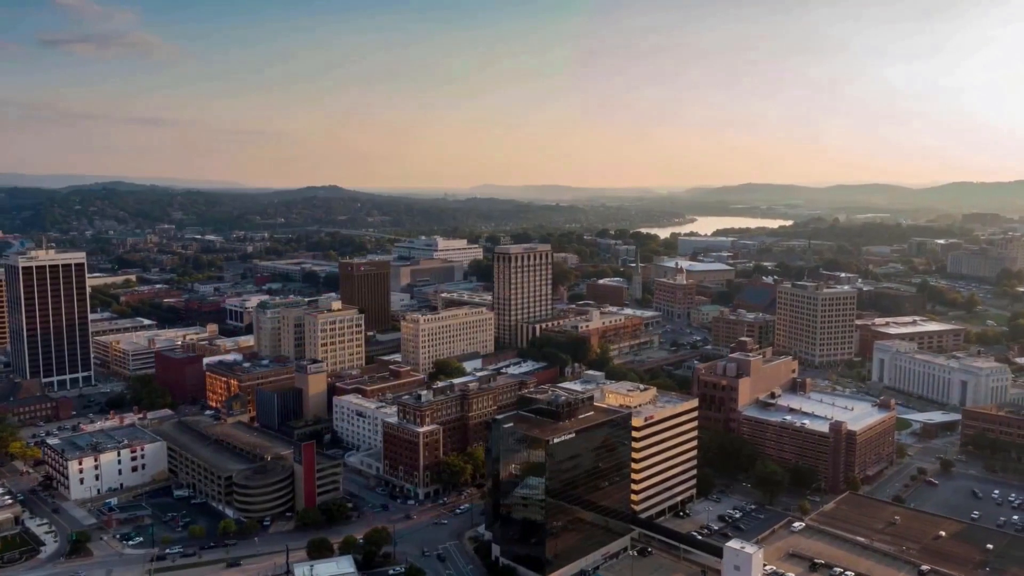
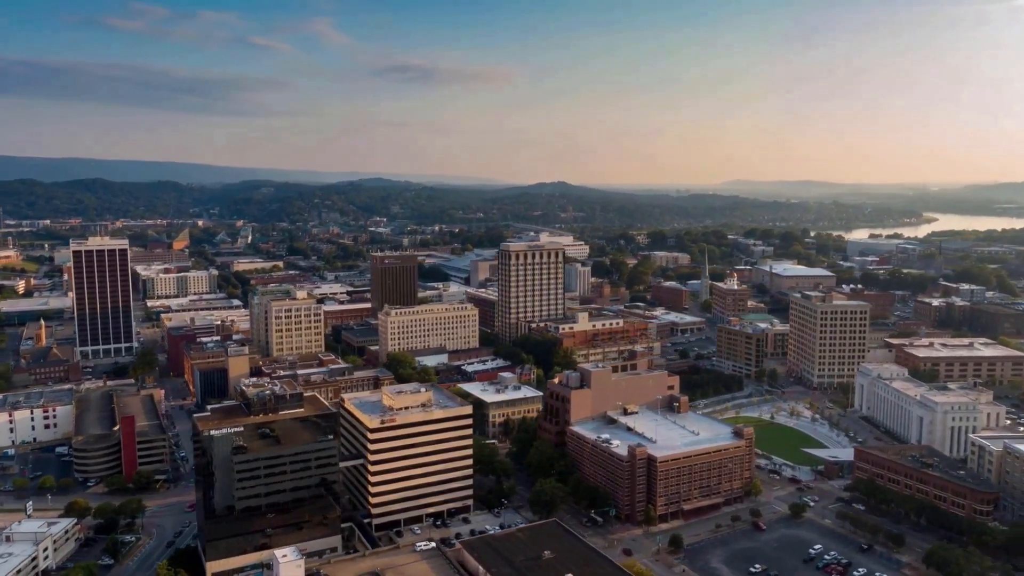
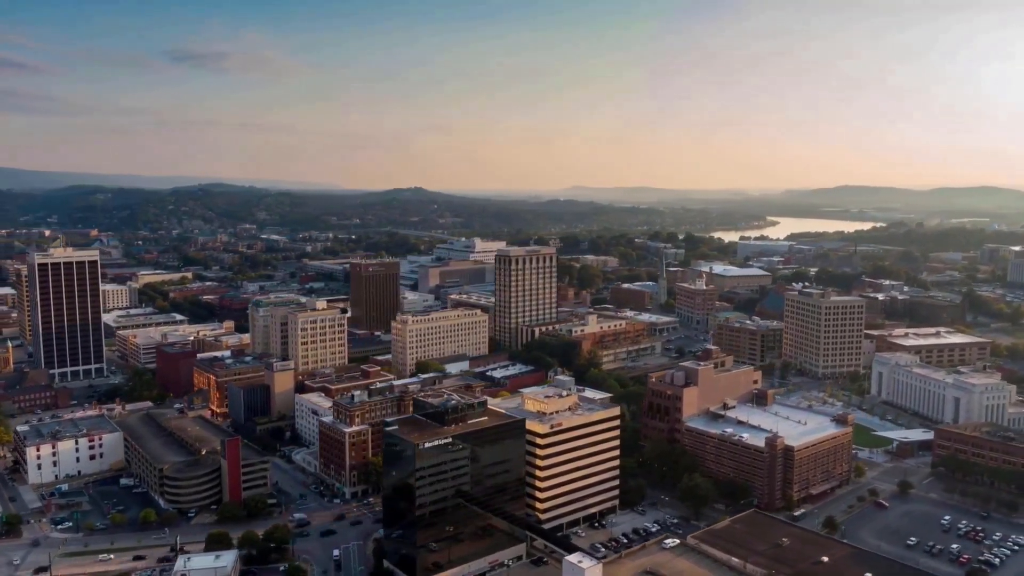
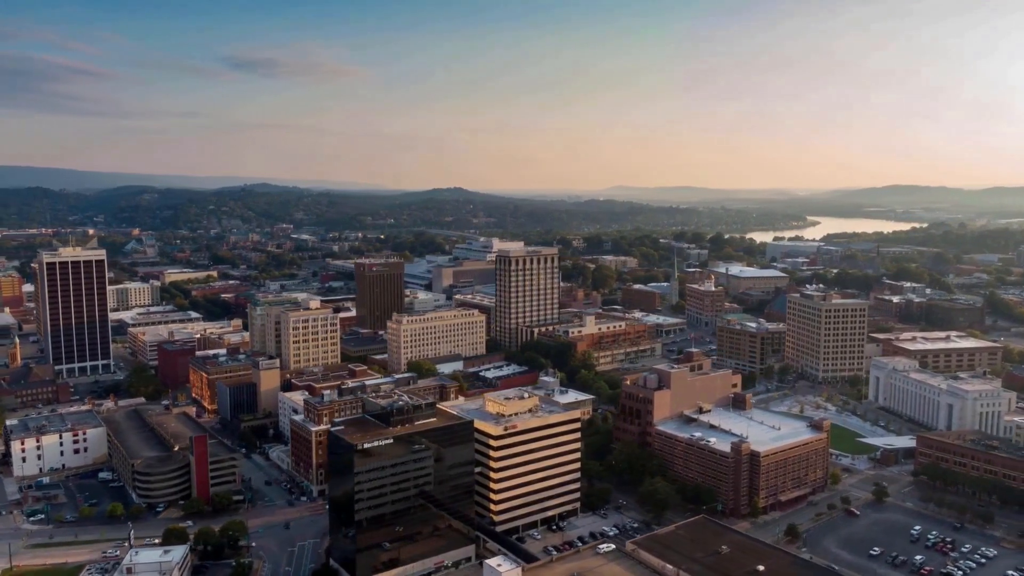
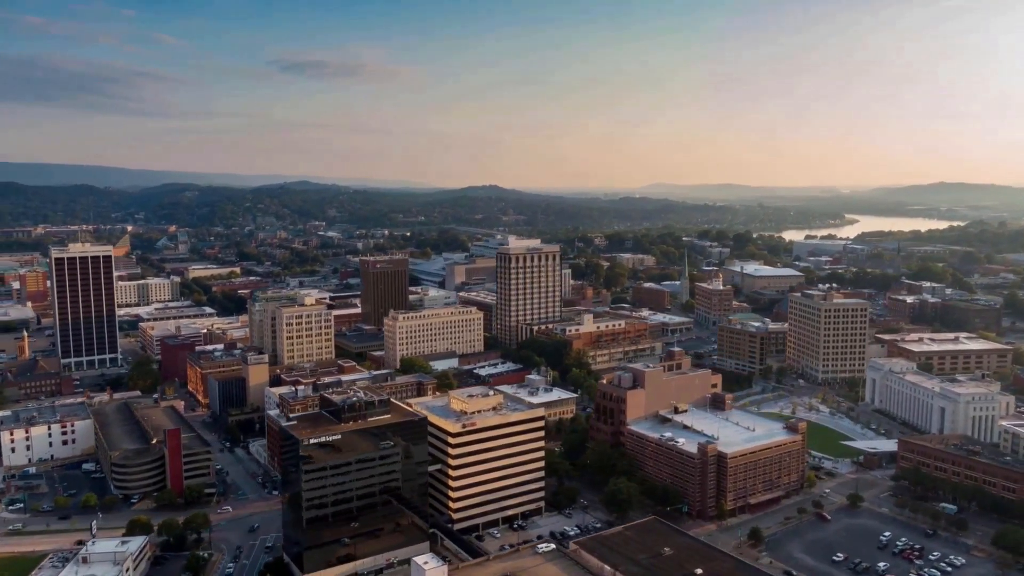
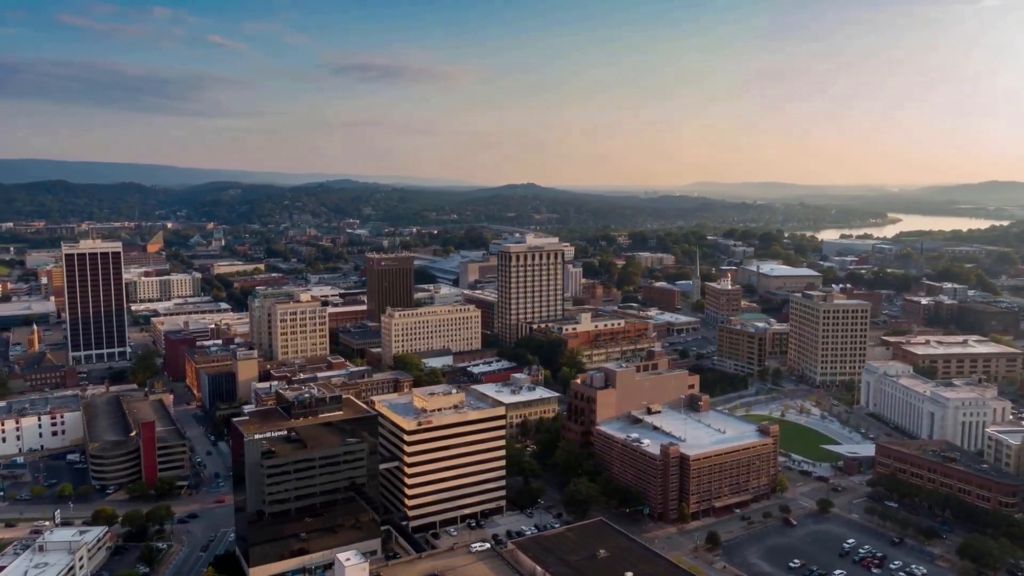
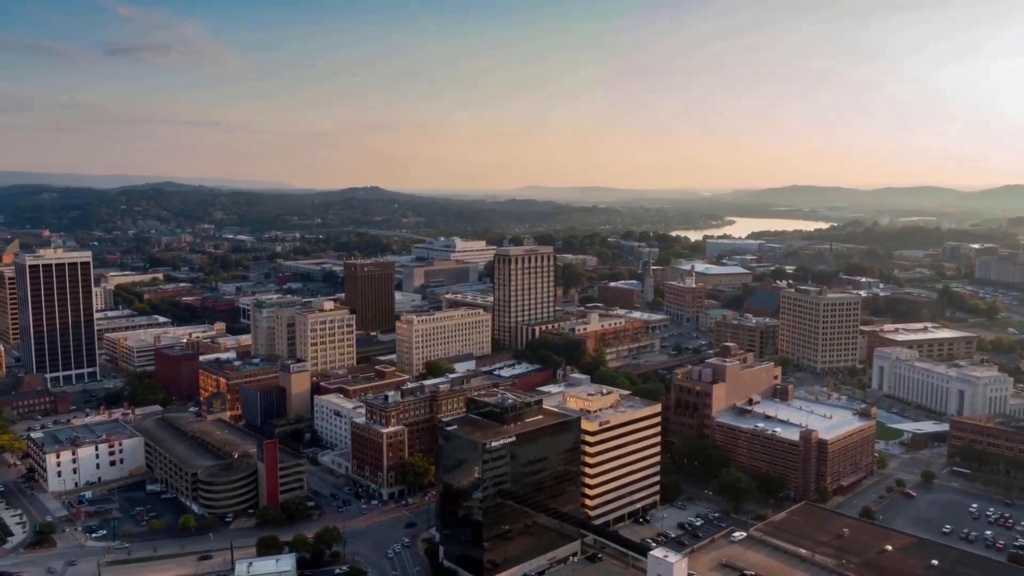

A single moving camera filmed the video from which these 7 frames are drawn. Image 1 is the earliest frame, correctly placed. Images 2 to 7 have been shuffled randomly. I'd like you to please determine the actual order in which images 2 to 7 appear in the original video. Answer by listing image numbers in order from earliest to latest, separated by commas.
7, 3, 4, 5, 6, 2
